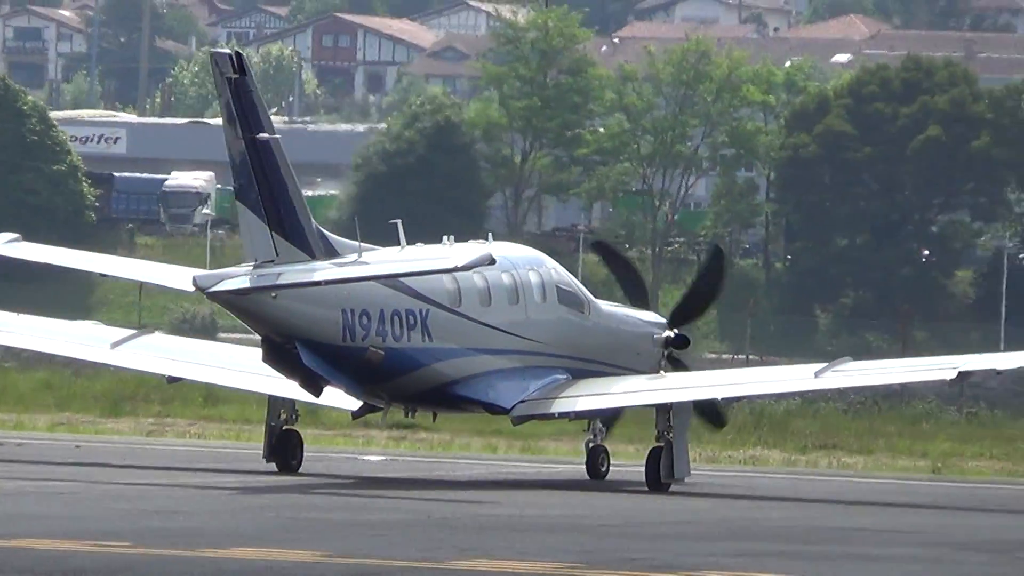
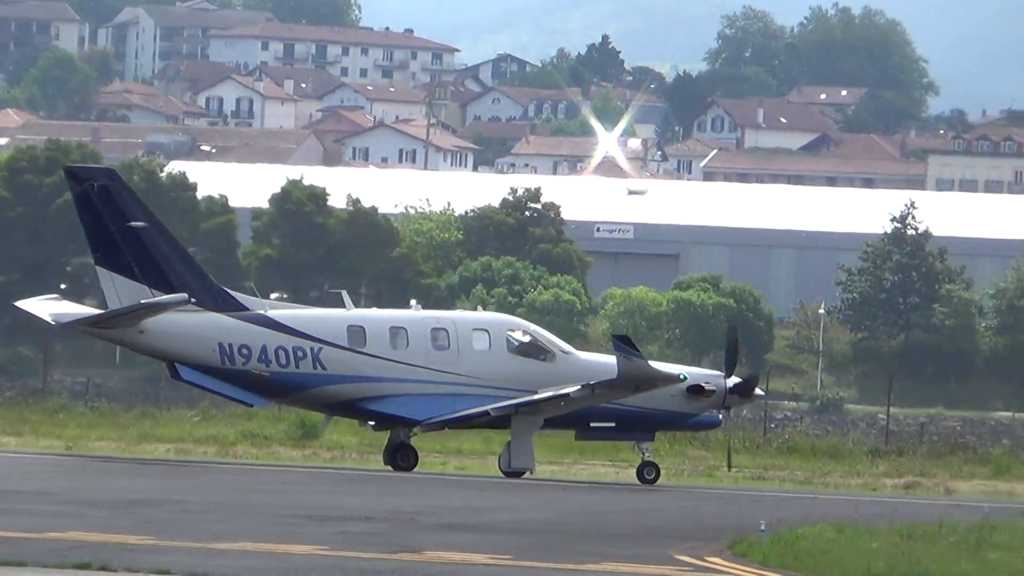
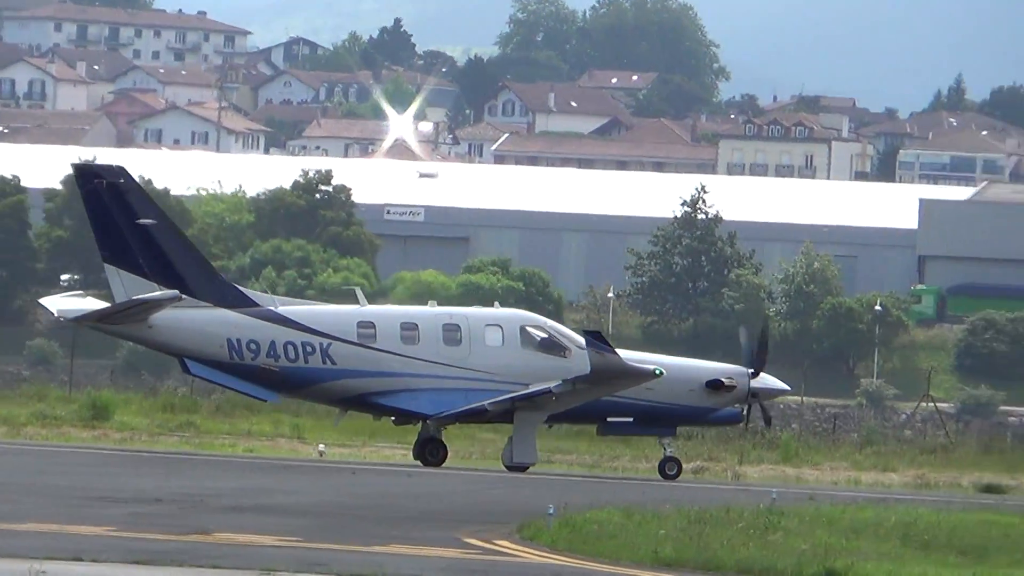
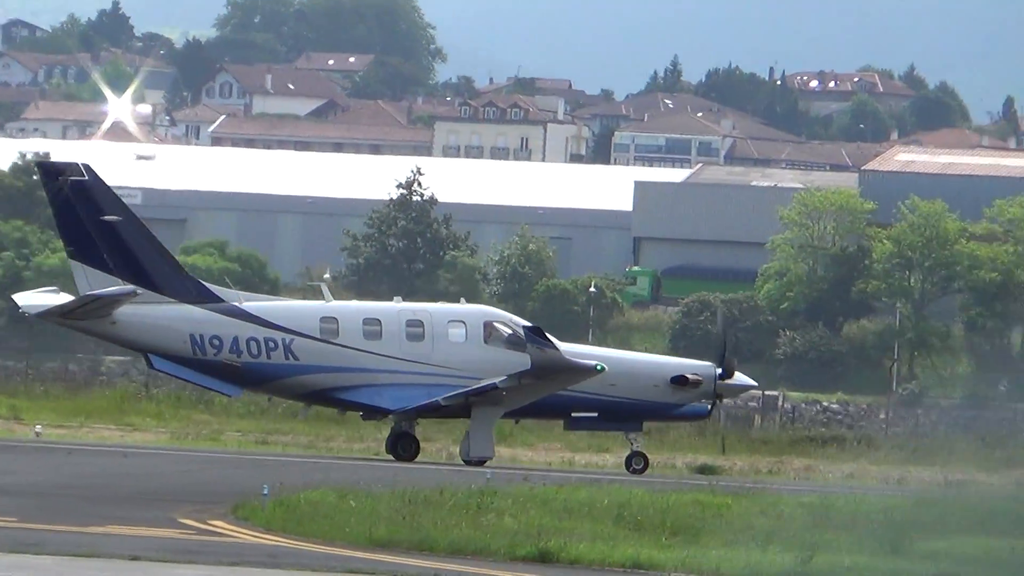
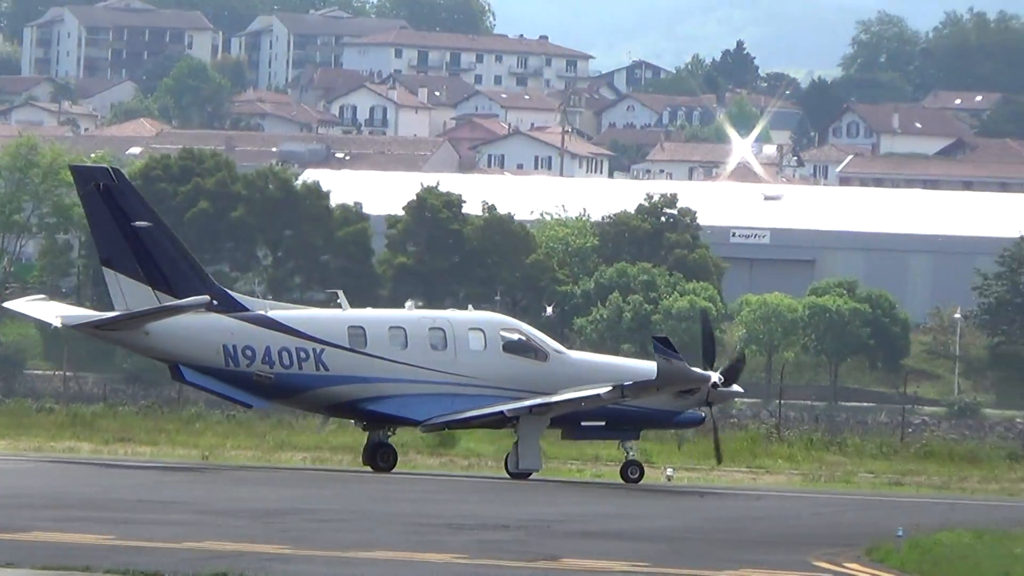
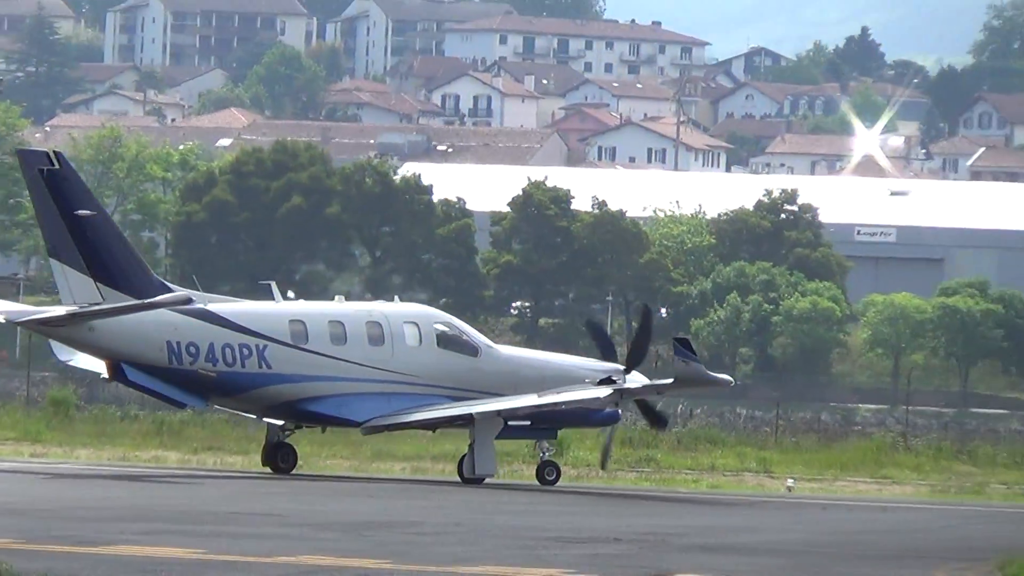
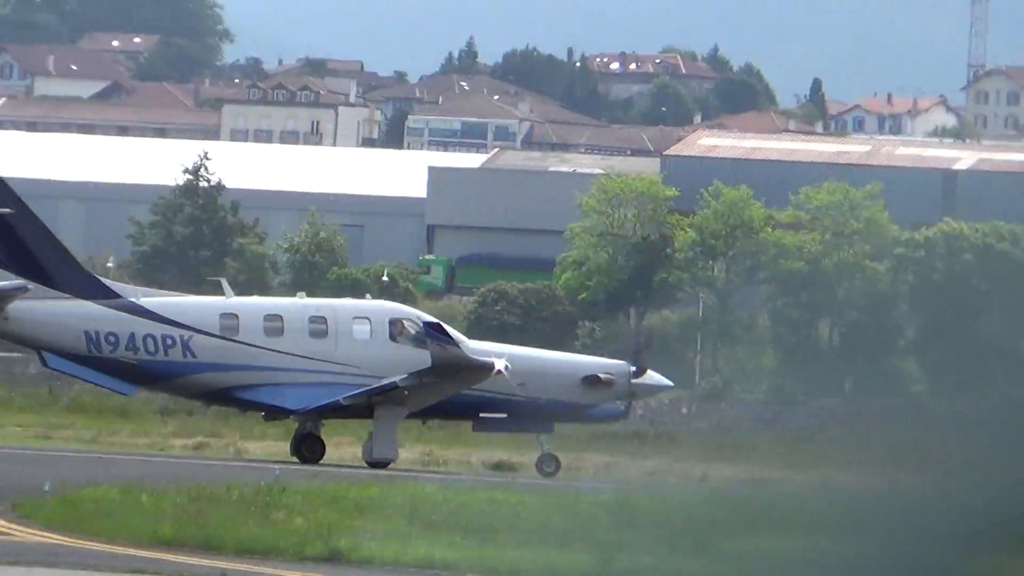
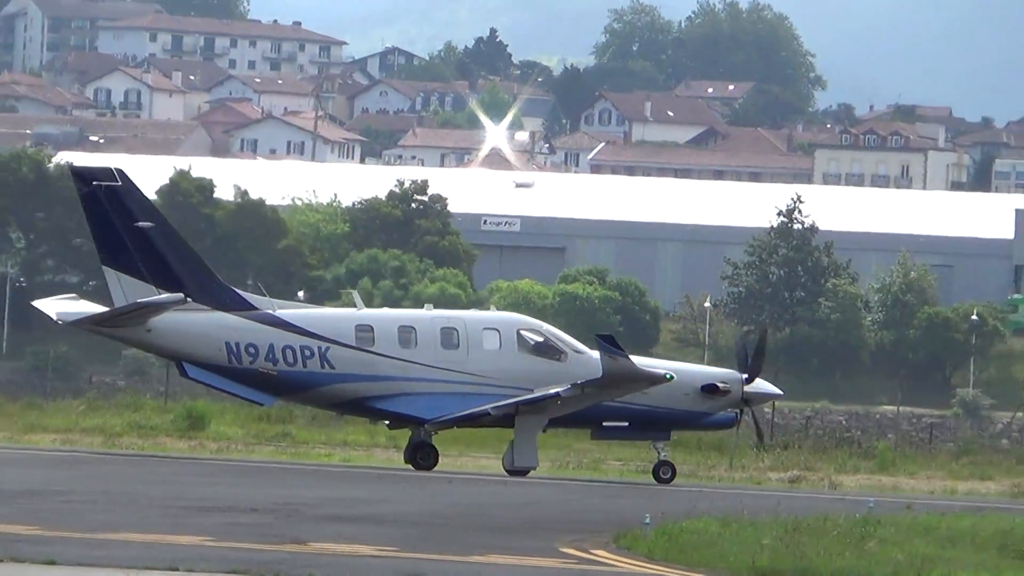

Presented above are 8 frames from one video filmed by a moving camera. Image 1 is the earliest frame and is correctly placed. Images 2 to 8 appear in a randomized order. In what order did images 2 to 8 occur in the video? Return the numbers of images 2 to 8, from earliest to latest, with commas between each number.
6, 5, 2, 8, 3, 4, 7
